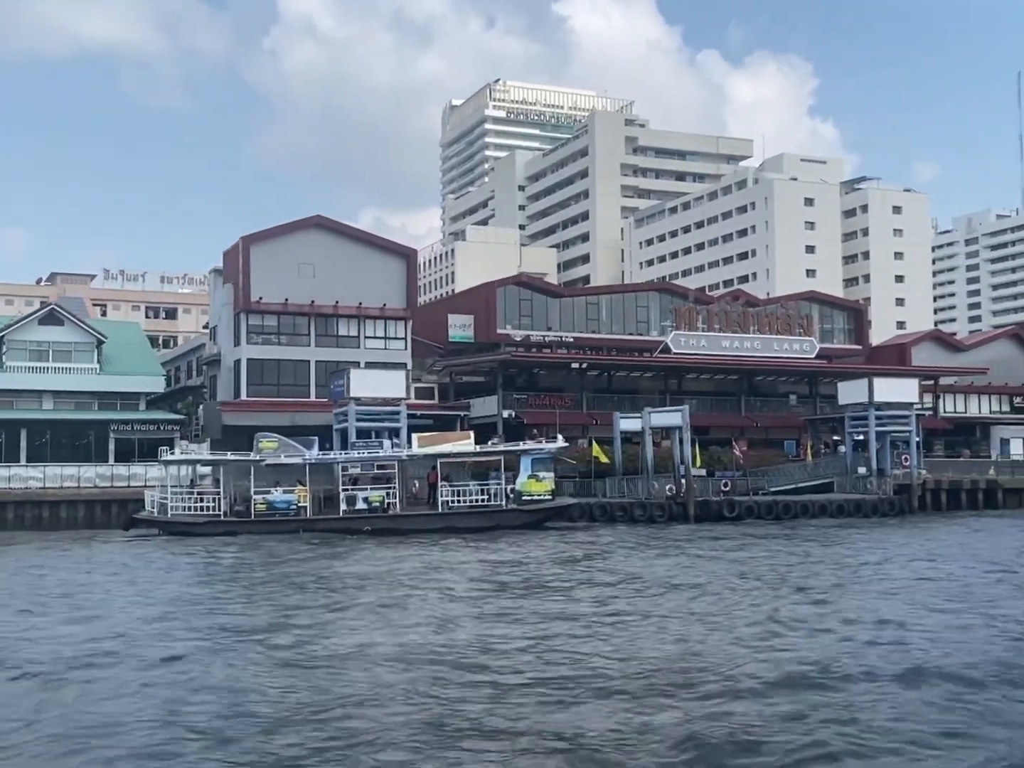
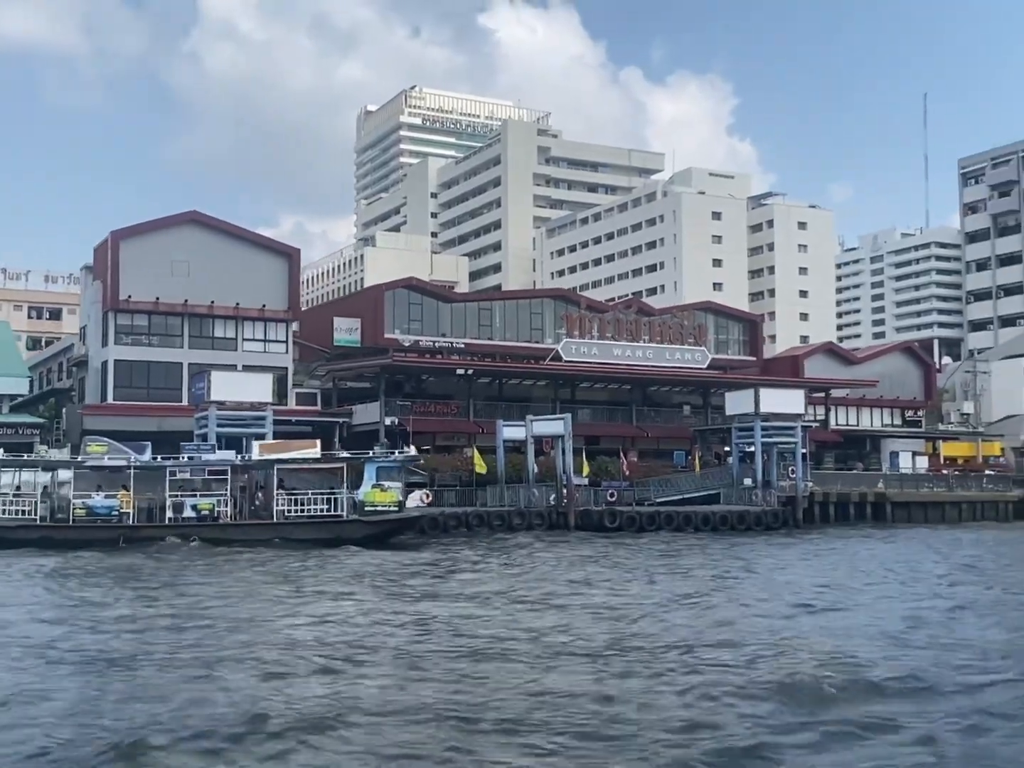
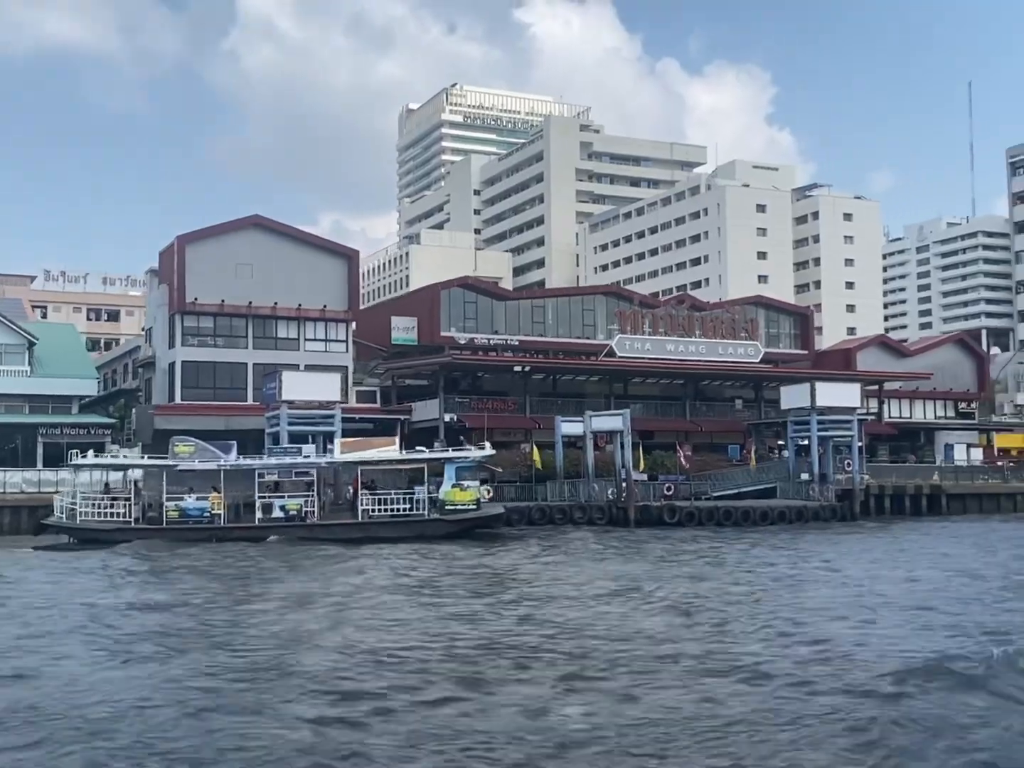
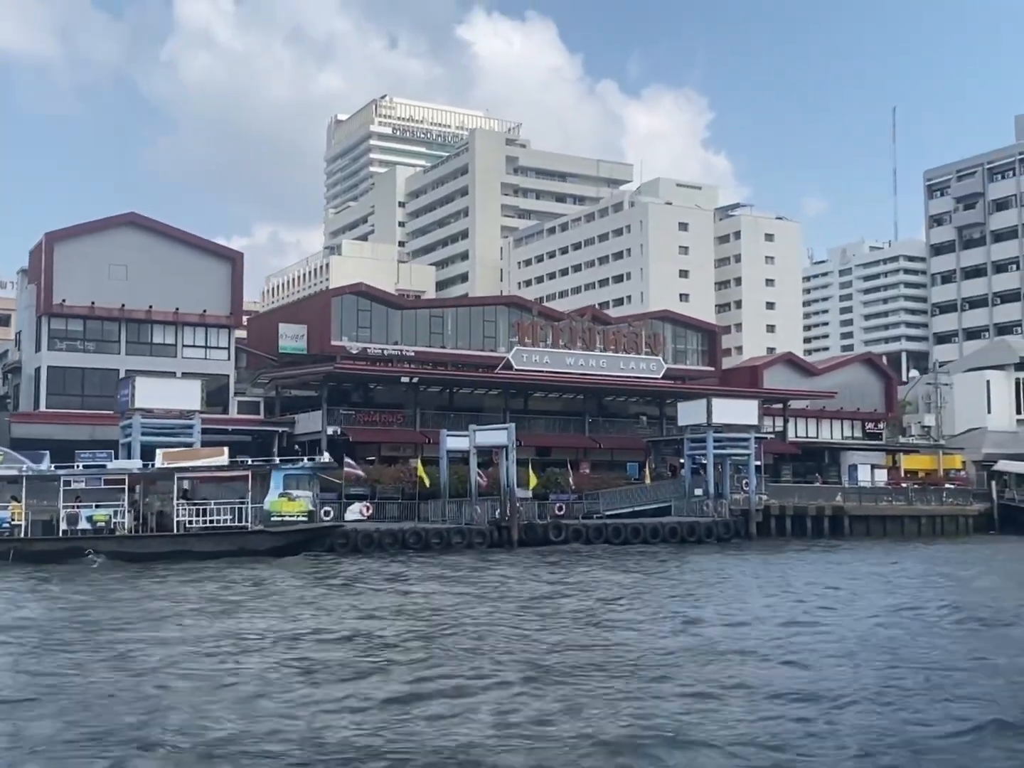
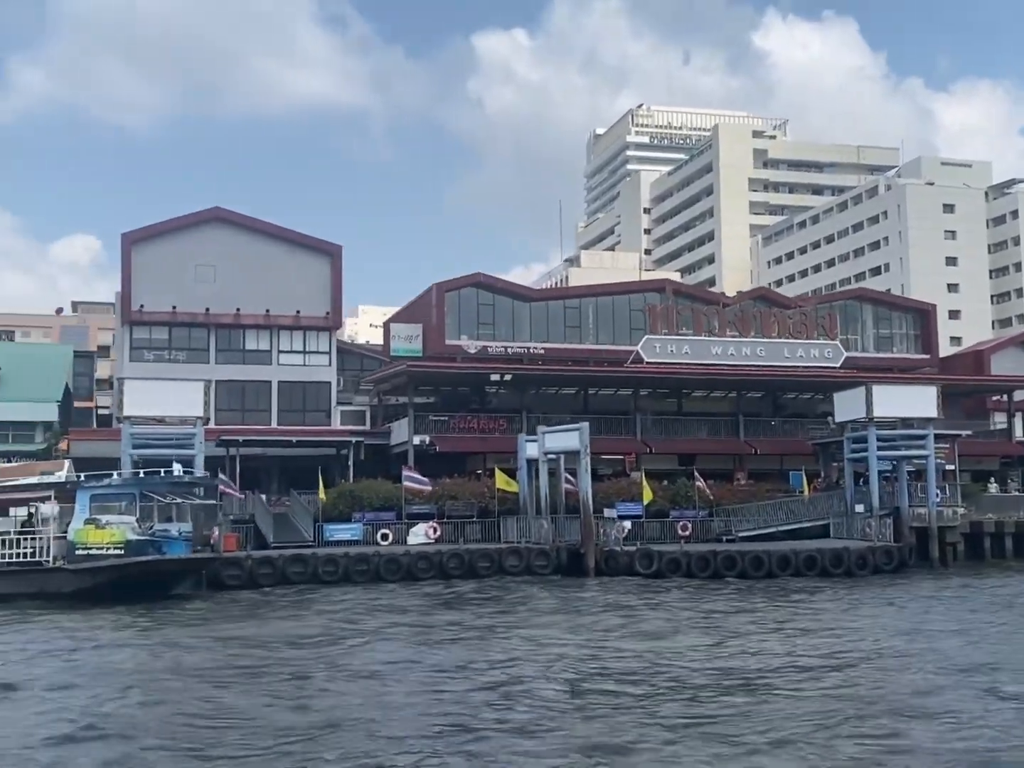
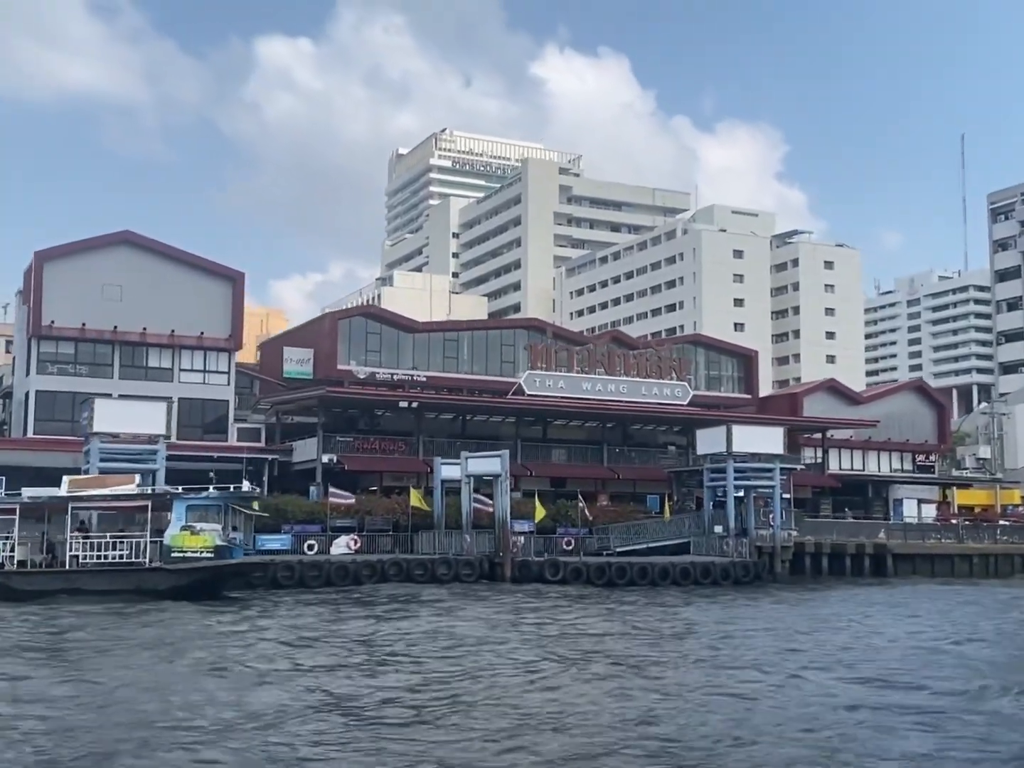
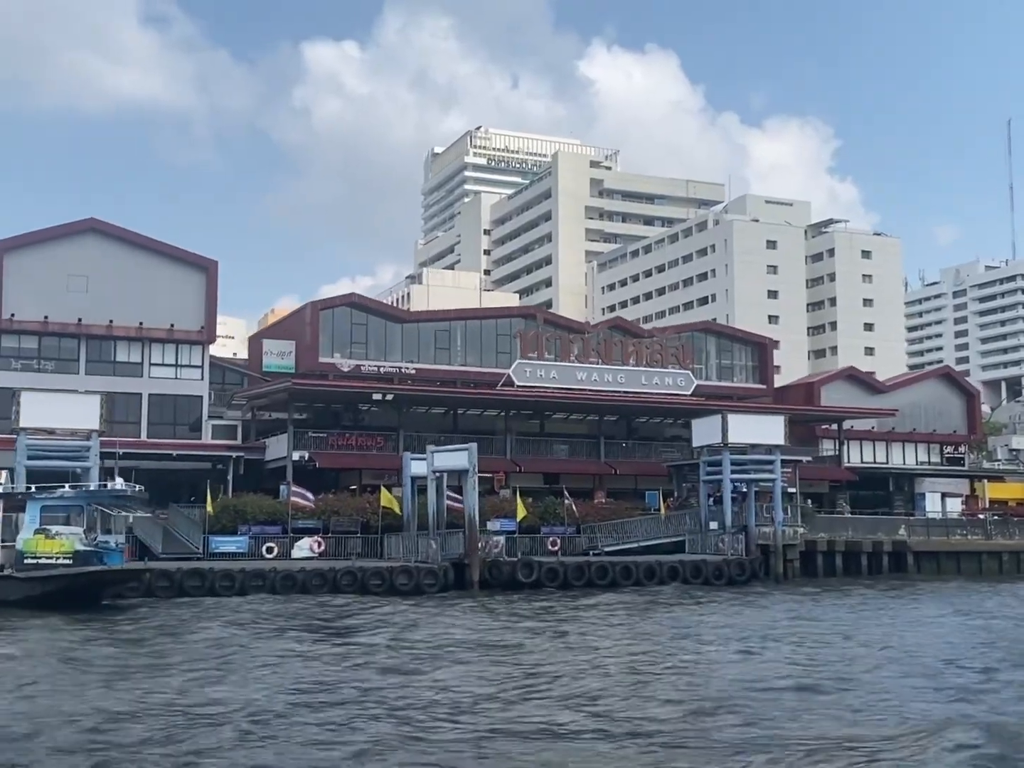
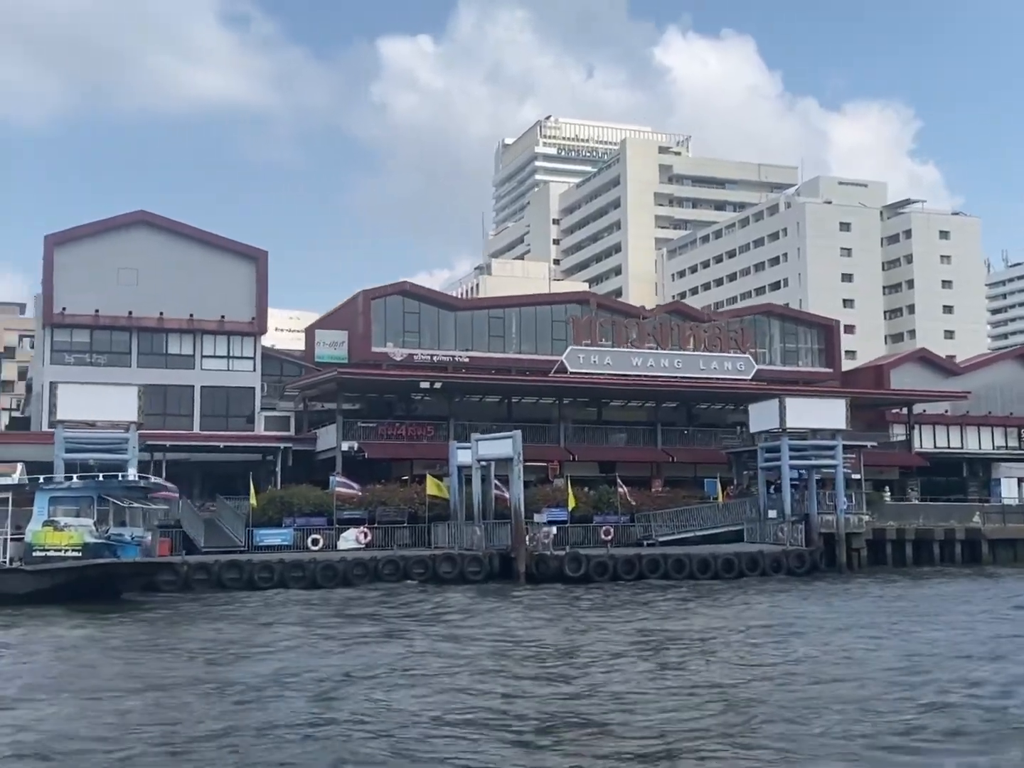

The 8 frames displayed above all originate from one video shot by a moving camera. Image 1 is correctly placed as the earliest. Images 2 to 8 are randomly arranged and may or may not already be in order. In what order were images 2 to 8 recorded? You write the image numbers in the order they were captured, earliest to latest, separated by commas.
3, 2, 4, 6, 7, 8, 5
